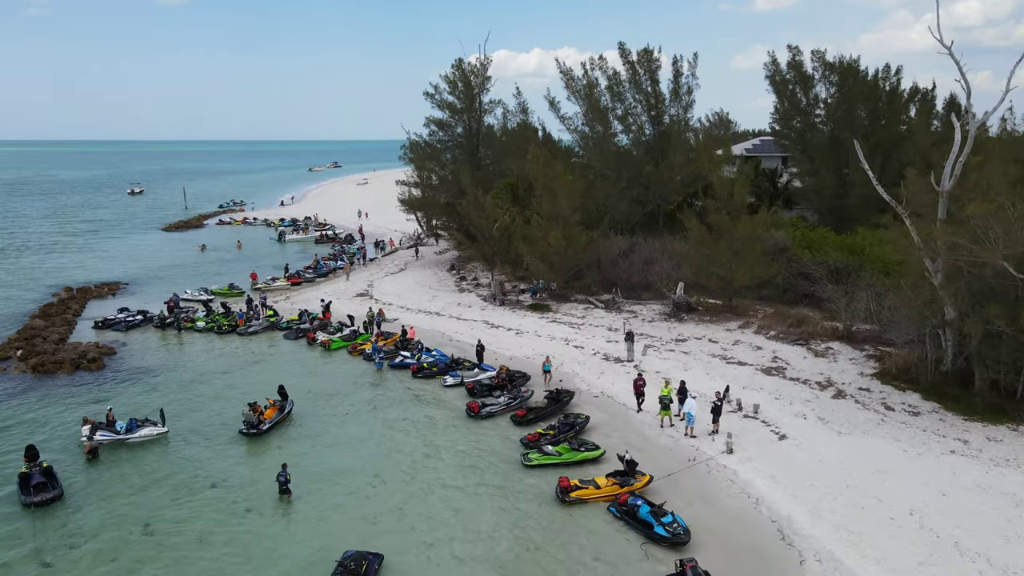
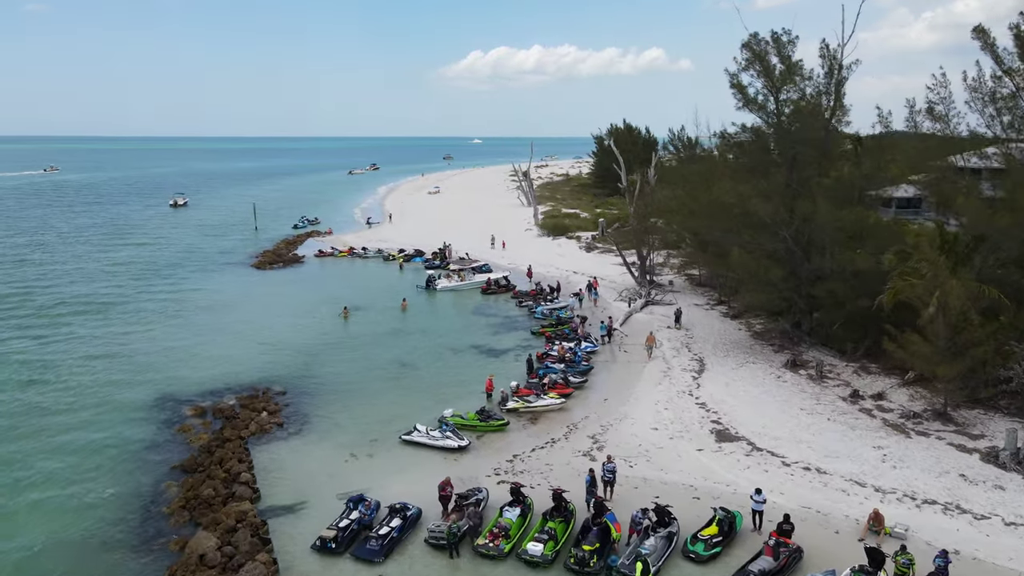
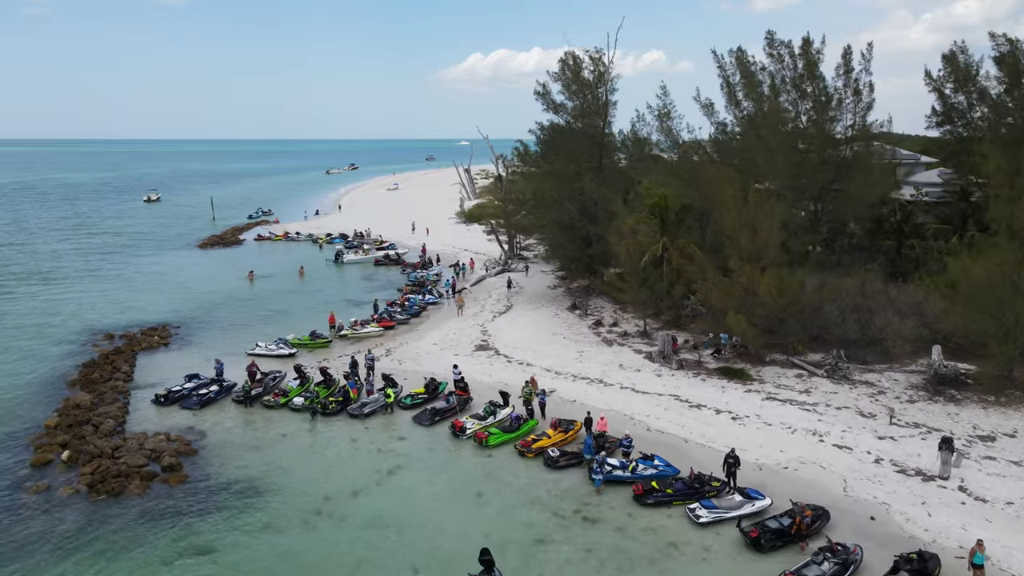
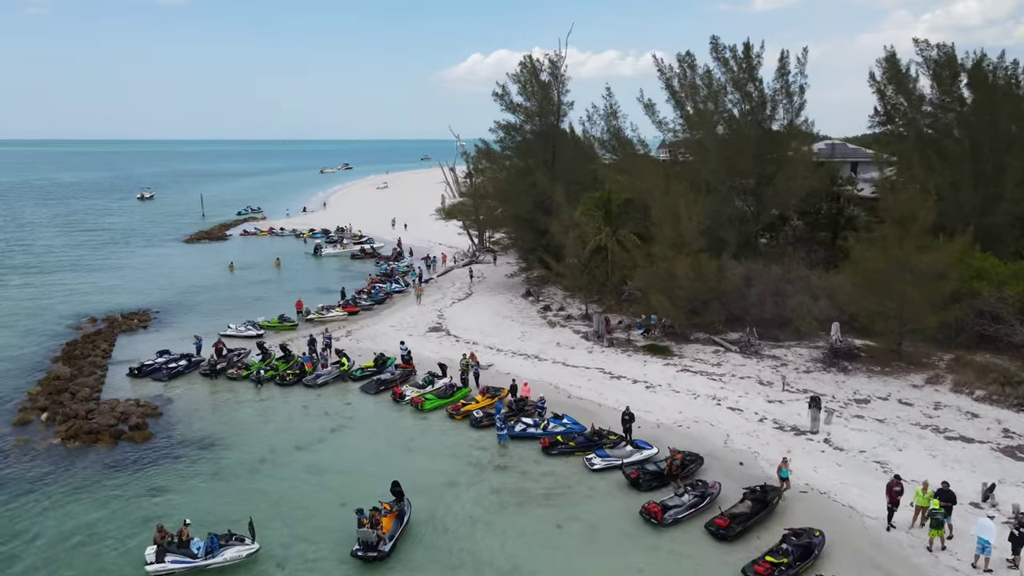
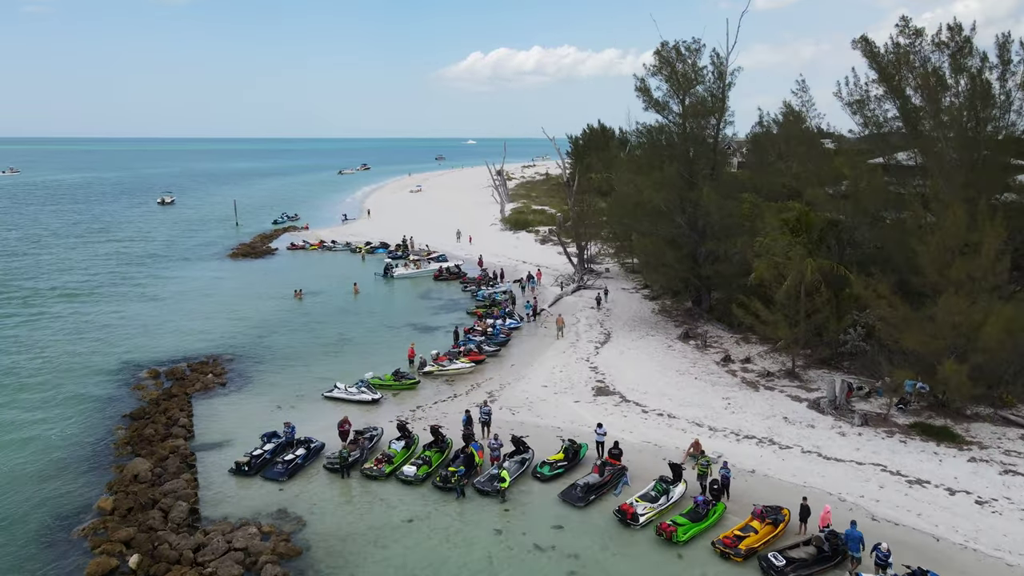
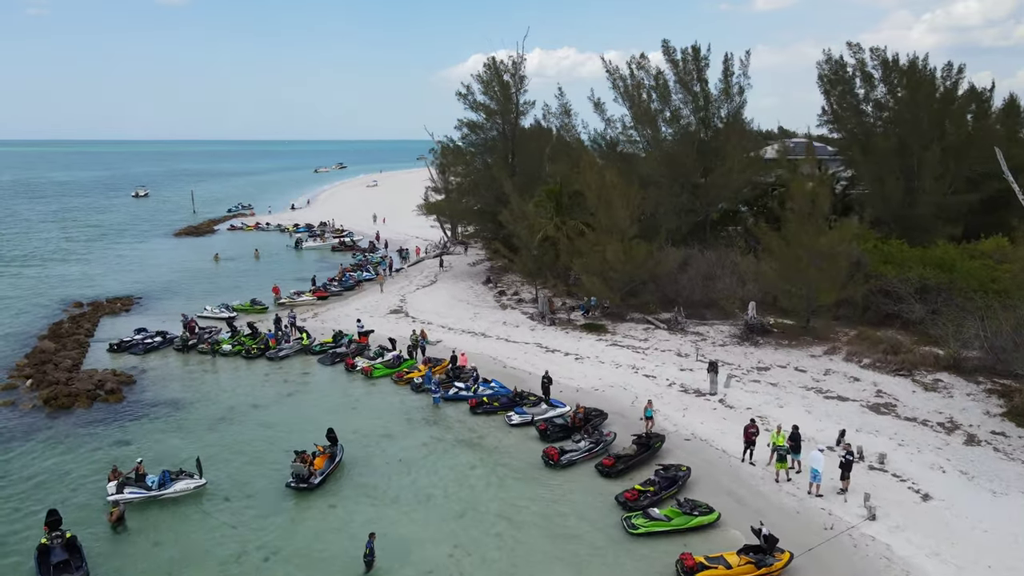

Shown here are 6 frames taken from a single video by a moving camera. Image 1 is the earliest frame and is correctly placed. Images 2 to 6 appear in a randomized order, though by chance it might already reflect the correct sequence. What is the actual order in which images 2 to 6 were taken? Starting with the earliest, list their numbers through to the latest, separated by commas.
6, 4, 3, 5, 2
